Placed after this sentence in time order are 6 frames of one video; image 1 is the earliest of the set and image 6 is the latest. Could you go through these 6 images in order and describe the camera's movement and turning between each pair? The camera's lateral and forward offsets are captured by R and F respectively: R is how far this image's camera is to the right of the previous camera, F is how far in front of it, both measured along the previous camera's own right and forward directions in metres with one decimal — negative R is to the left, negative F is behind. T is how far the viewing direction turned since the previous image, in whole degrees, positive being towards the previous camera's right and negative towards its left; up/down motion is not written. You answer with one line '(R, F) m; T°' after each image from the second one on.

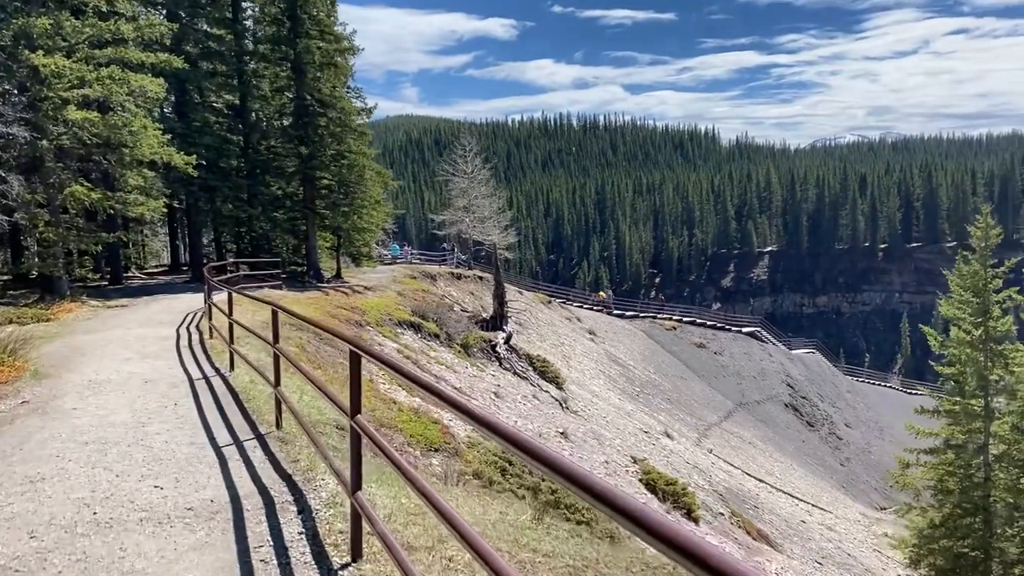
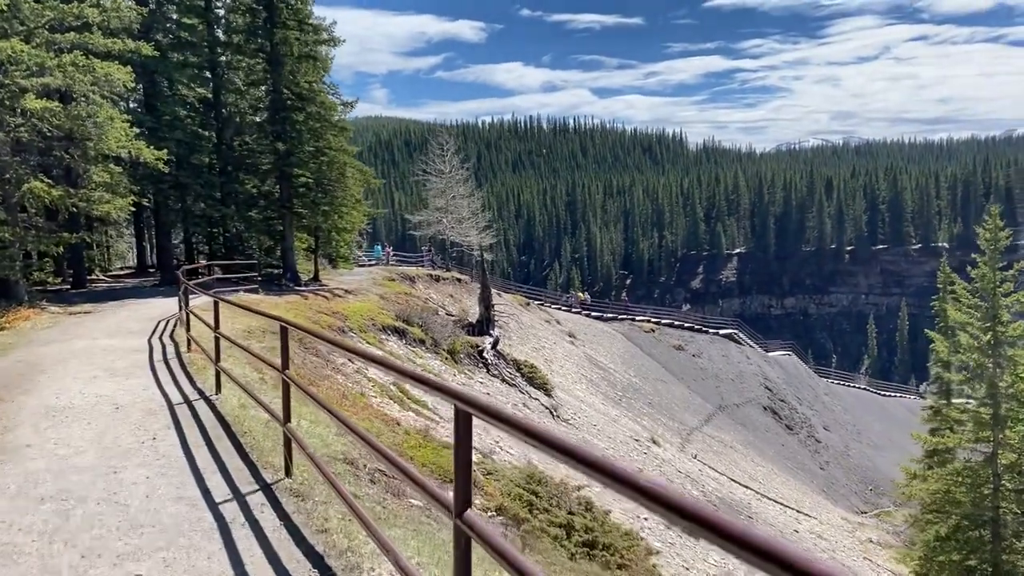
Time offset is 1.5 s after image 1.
(-0.6, +1.0) m; +2°
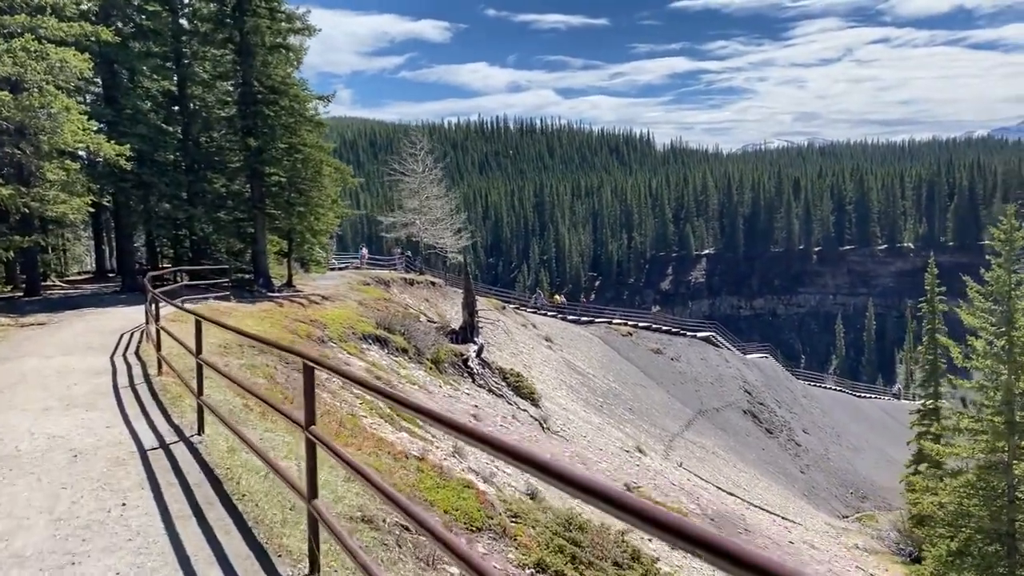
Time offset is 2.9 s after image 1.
(-0.7, +1.2) m; +3°
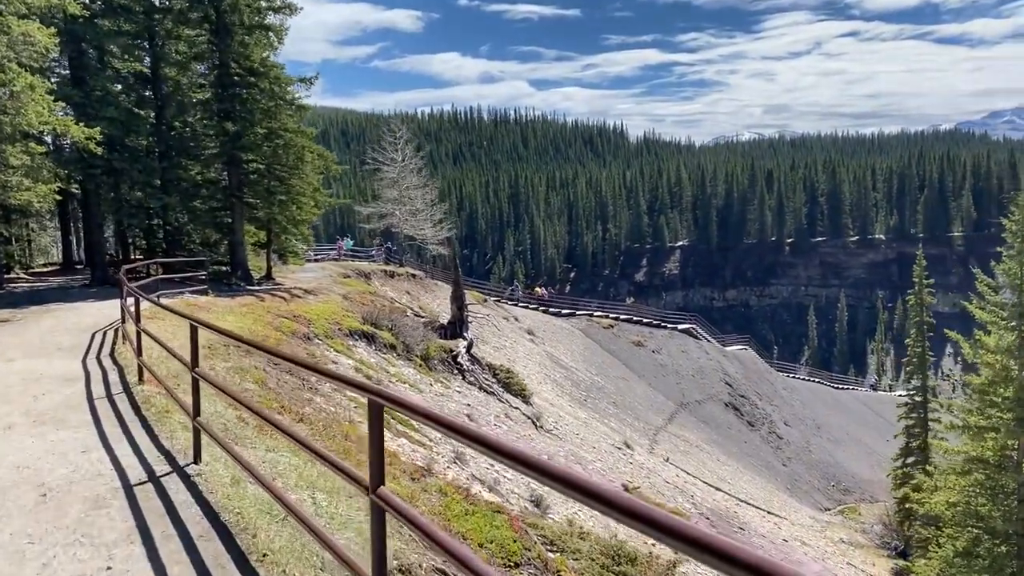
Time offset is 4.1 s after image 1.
(-0.6, +0.9) m; +2°
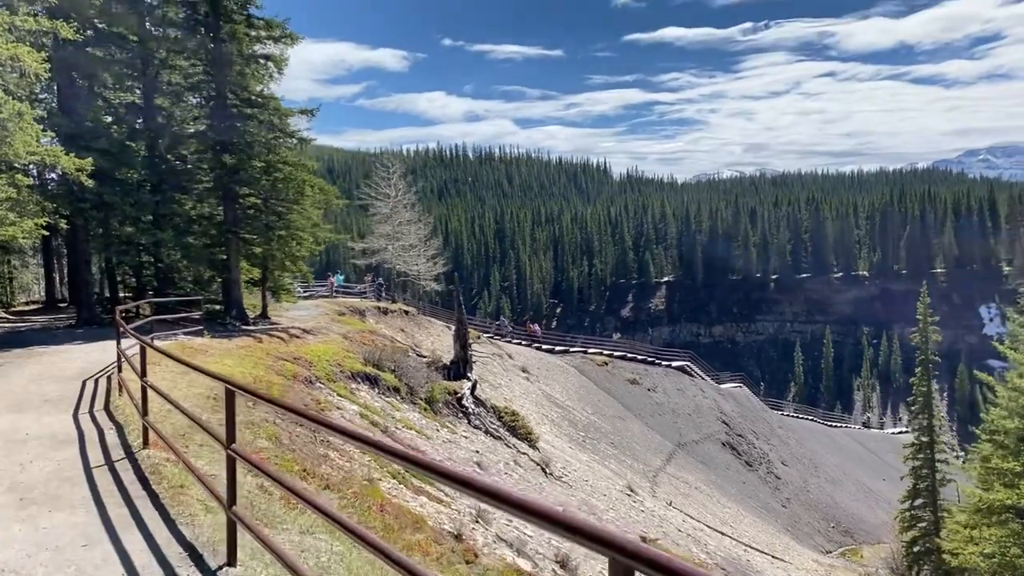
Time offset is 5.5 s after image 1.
(-0.7, +0.9) m; +1°
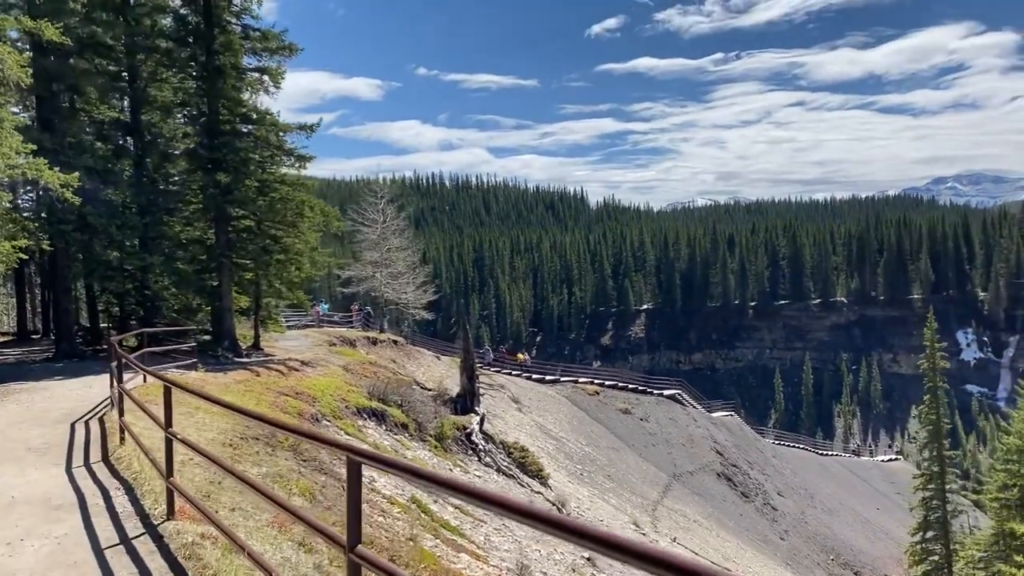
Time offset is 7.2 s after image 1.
(-1.1, +1.2) m; +2°
